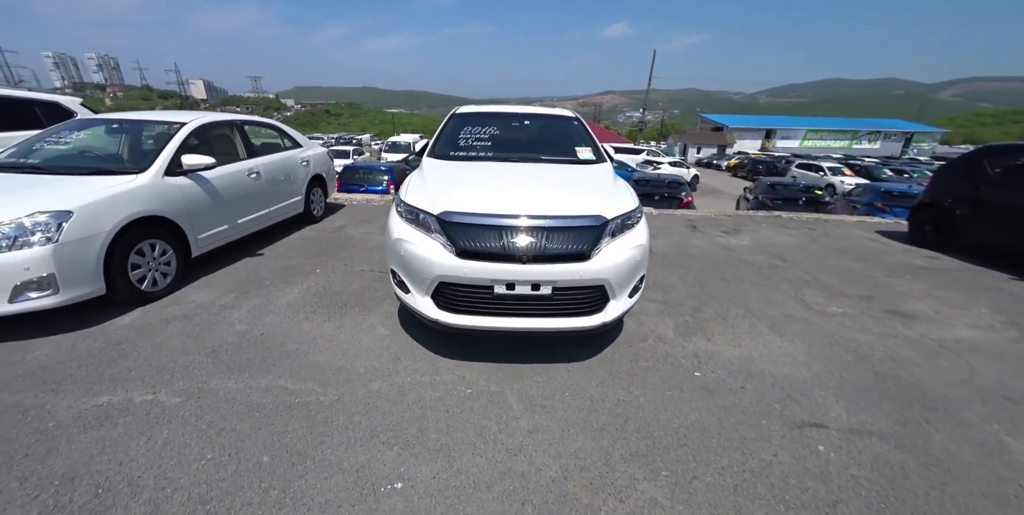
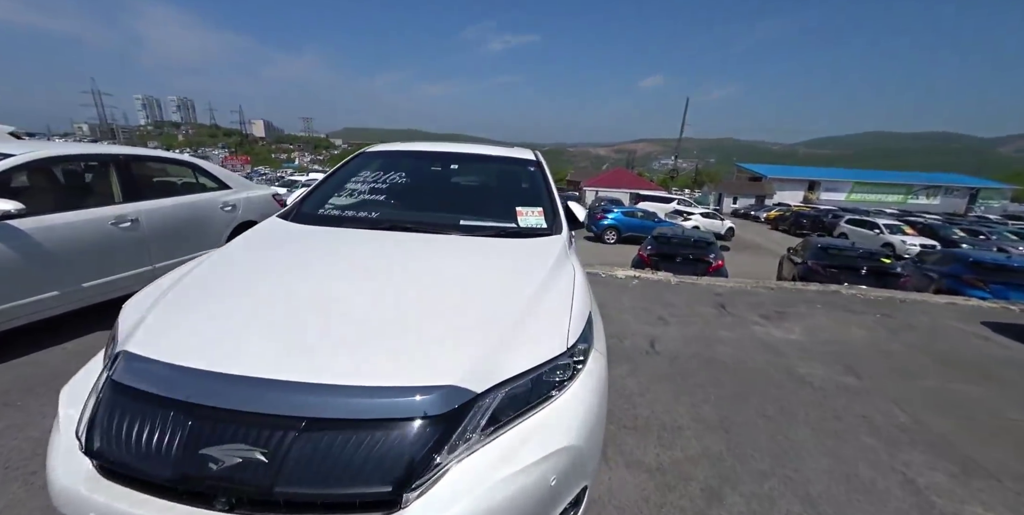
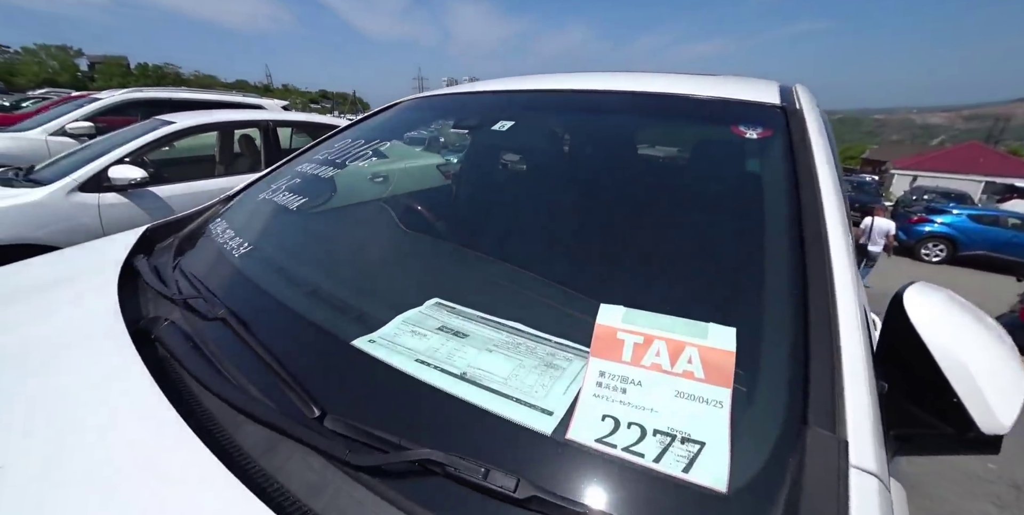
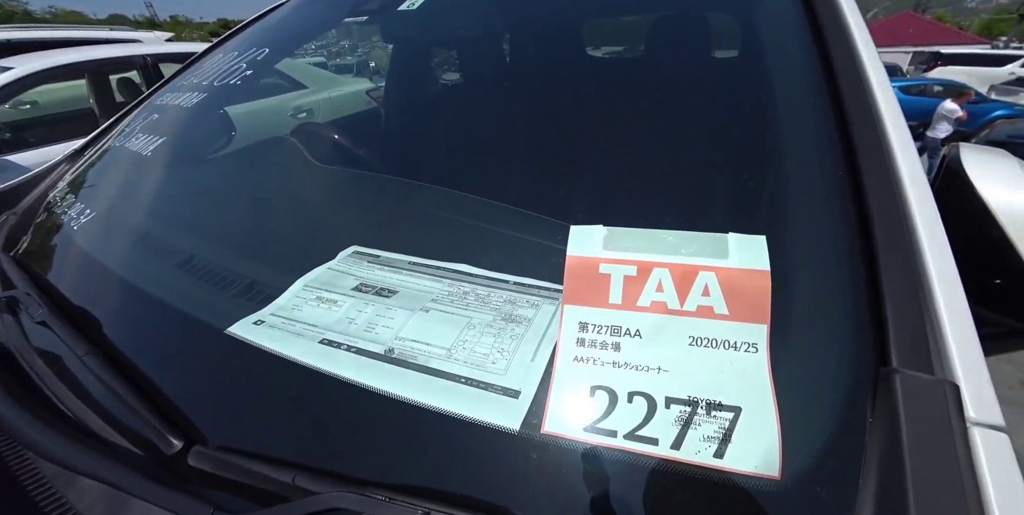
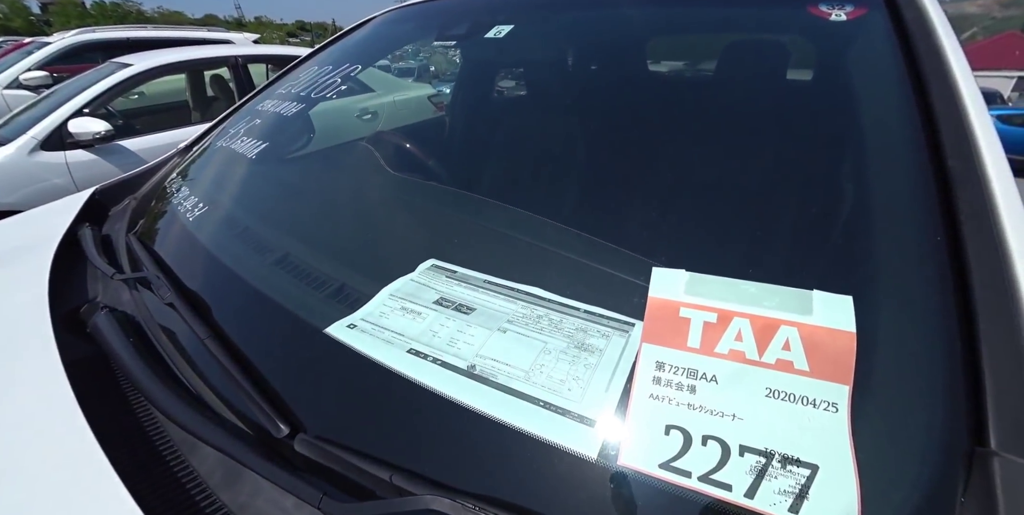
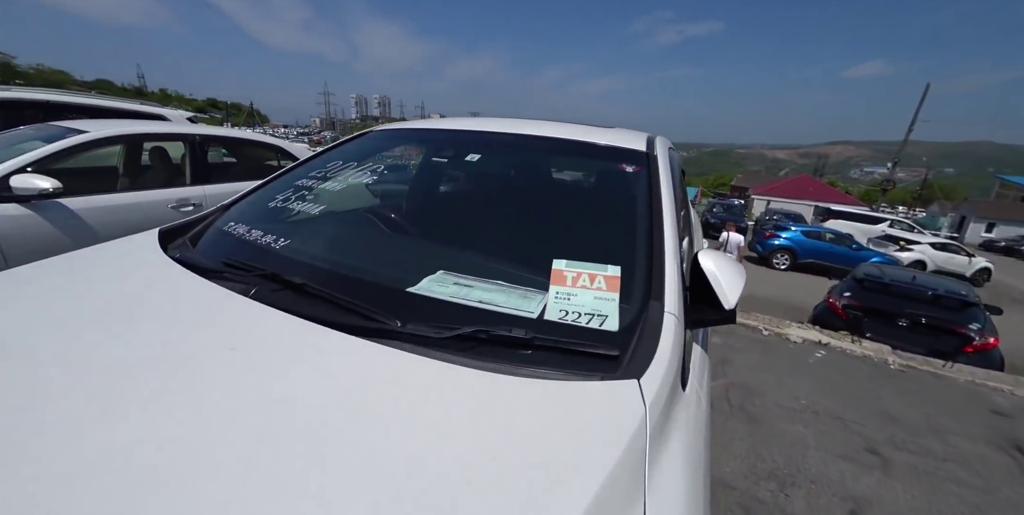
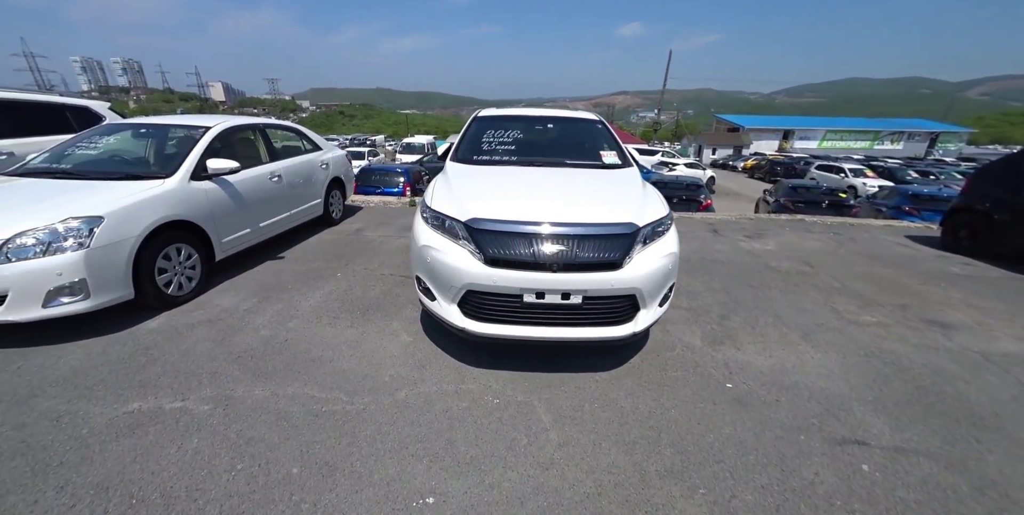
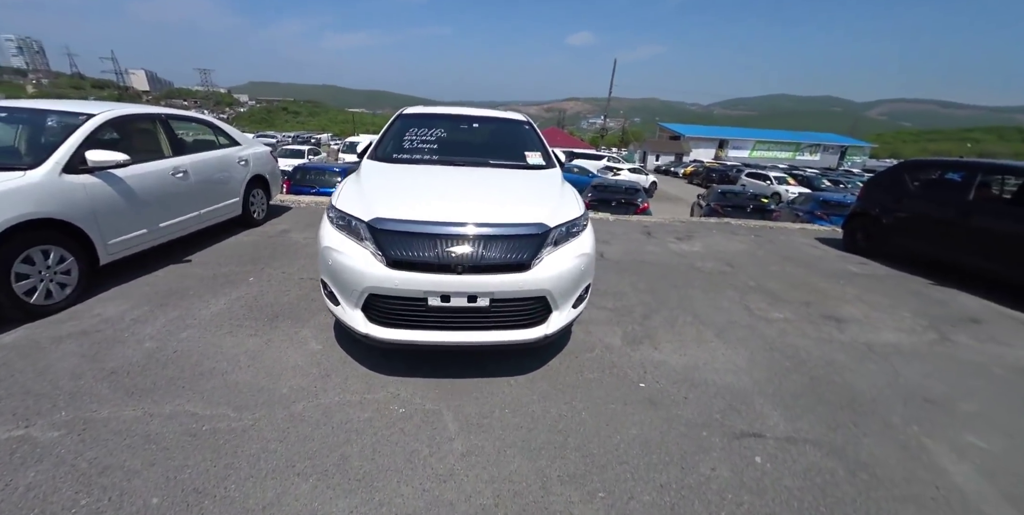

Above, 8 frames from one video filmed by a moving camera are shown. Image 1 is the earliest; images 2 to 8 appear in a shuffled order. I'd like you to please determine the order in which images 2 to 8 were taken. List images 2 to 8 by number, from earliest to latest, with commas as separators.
7, 8, 2, 6, 3, 5, 4
